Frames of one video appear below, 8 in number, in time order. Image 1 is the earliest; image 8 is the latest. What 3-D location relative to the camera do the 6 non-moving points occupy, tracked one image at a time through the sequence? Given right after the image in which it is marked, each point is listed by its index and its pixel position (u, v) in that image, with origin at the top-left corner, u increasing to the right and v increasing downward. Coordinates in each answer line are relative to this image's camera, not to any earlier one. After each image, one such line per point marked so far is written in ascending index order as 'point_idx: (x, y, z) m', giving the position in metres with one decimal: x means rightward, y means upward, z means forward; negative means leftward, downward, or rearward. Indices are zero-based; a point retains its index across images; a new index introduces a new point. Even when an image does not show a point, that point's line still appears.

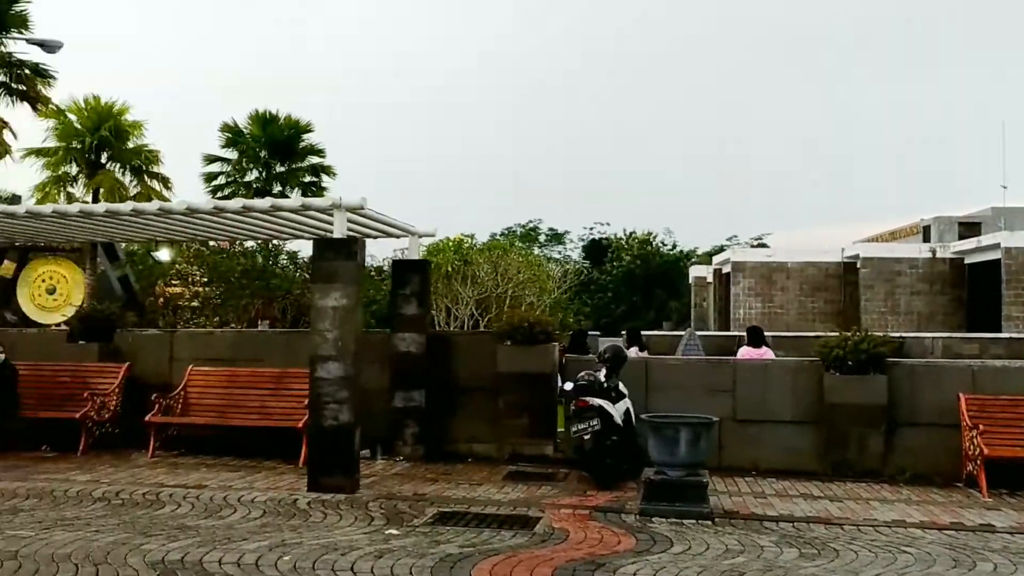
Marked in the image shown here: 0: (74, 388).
0: (-4.8, -1.1, +10.9) m
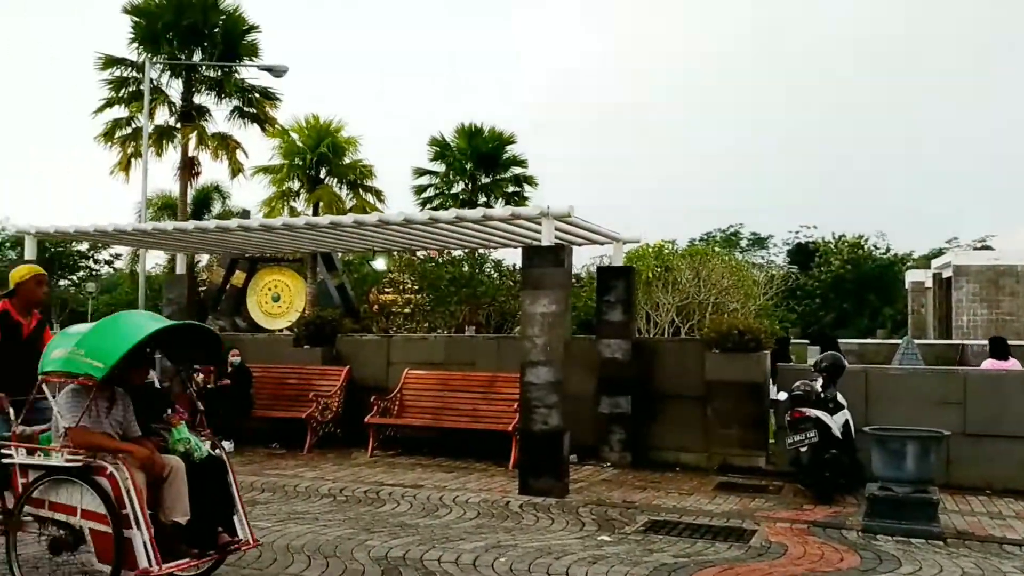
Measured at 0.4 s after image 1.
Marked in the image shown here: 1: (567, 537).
0: (-2.5, -1.2, +11.6) m
1: (+0.4, -1.8, +7.2) m
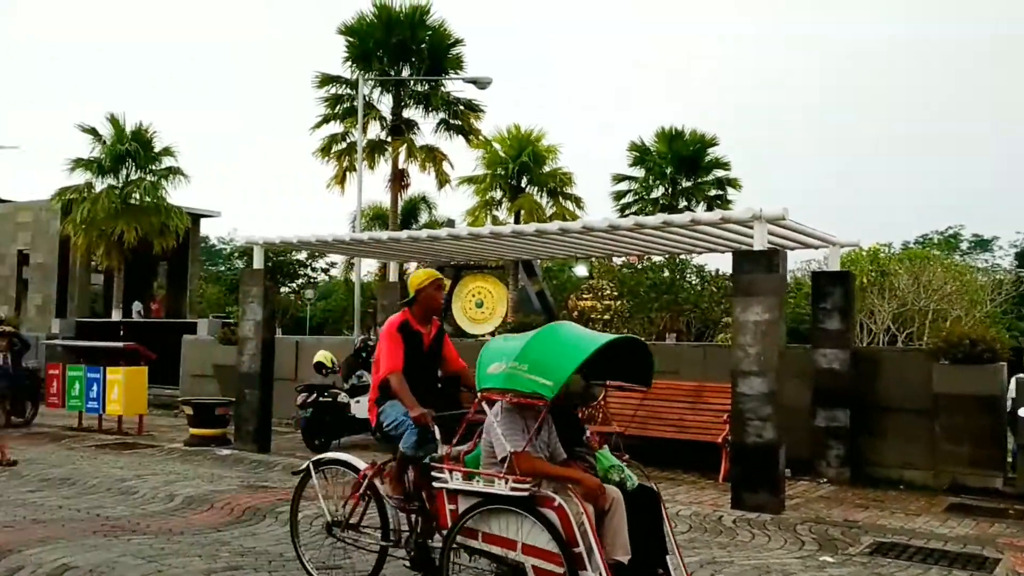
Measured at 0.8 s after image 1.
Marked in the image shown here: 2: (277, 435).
0: (-0.1, -1.3, +11.7) m
1: (+1.9, -1.9, +6.9) m
2: (-2.9, -1.8, +12.4) m
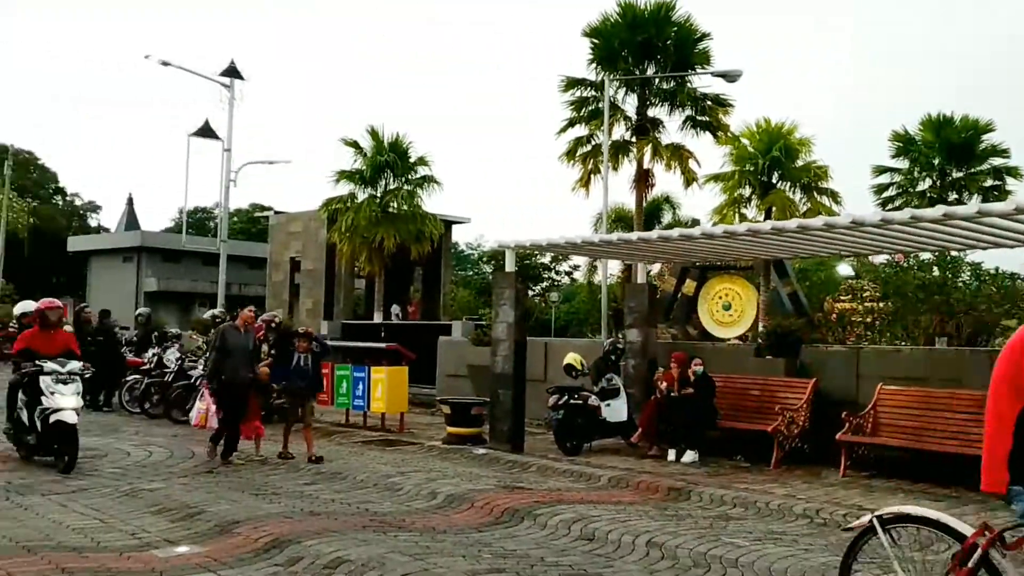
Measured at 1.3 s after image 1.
0: (+2.8, -1.3, +11.1) m
1: (+3.6, -1.8, +6.0) m
2: (+0.2, -1.9, +12.5) m
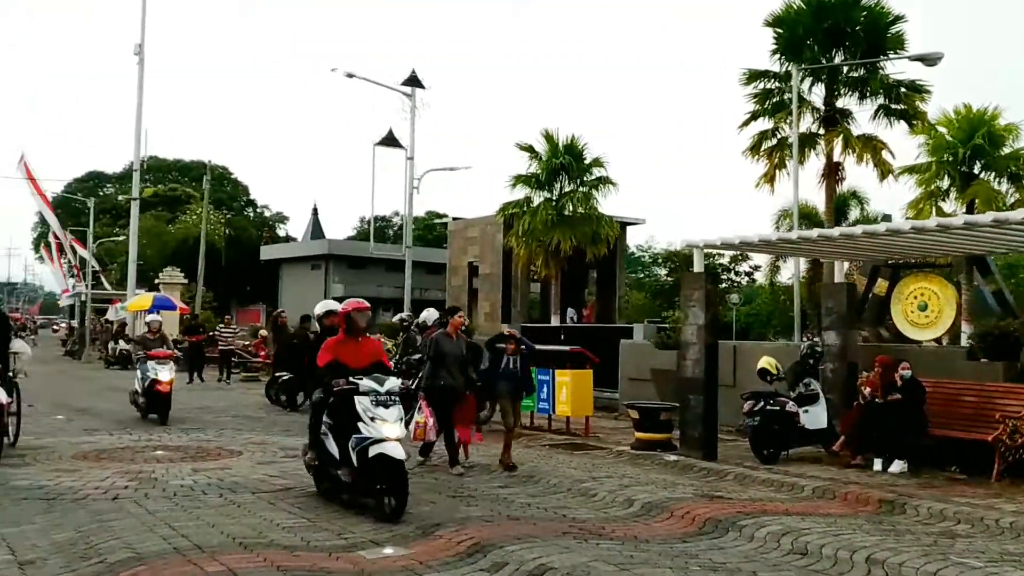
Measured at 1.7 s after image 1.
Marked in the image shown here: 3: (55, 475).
0: (+4.9, -1.2, +10.3) m
1: (+4.7, -1.8, +5.1) m
2: (+2.5, -1.9, +12.0) m
3: (-3.8, -1.6, +8.2) m
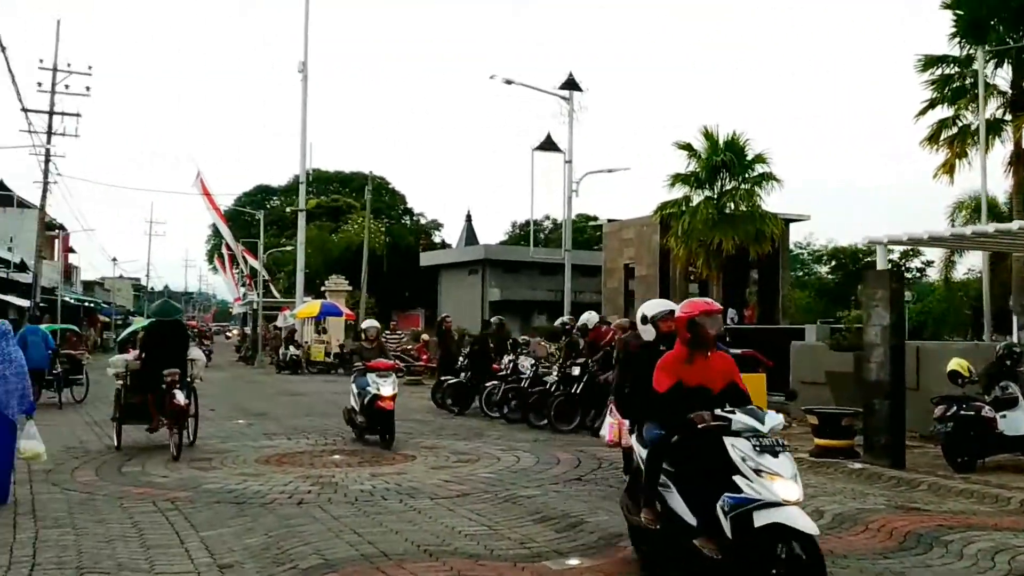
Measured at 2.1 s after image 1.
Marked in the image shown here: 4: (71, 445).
0: (+6.5, -1.2, +9.2) m
1: (+5.6, -1.7, +4.1) m
2: (+4.5, -1.8, +11.3) m
3: (-2.3, -1.6, +8.5) m
4: (-4.9, -1.7, +11.1) m
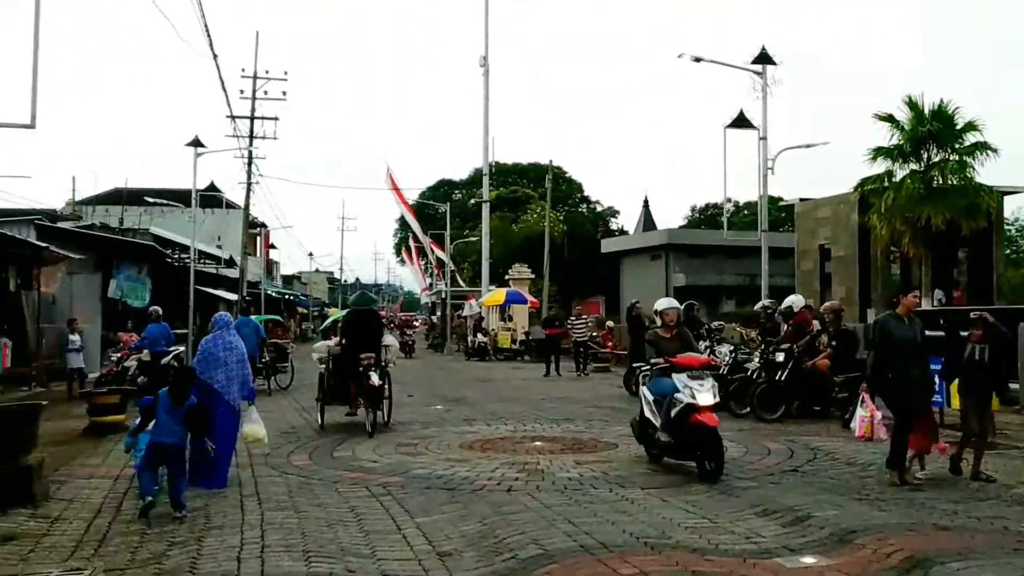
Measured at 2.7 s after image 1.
0: (+8.3, -0.9, +7.7) m
1: (+6.5, -1.5, +2.8) m
2: (+6.6, -1.6, +10.1) m
3: (-0.5, -1.5, +8.6) m
4: (-2.6, -1.6, +11.5) m
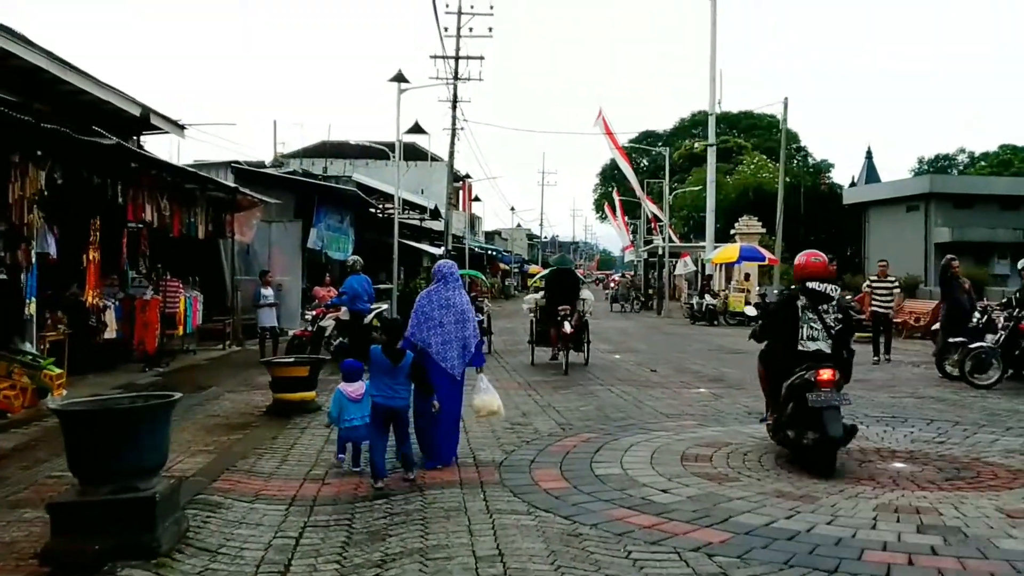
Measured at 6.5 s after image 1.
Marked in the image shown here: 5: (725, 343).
0: (+10.0, -0.7, +2.8) m
1: (+7.3, -1.5, -1.6) m
2: (+8.8, -1.3, +5.5) m
3: (+1.5, -1.2, +5.4) m
4: (0.0, -1.1, +8.7) m
5: (+4.1, -1.0, +19.4) m
